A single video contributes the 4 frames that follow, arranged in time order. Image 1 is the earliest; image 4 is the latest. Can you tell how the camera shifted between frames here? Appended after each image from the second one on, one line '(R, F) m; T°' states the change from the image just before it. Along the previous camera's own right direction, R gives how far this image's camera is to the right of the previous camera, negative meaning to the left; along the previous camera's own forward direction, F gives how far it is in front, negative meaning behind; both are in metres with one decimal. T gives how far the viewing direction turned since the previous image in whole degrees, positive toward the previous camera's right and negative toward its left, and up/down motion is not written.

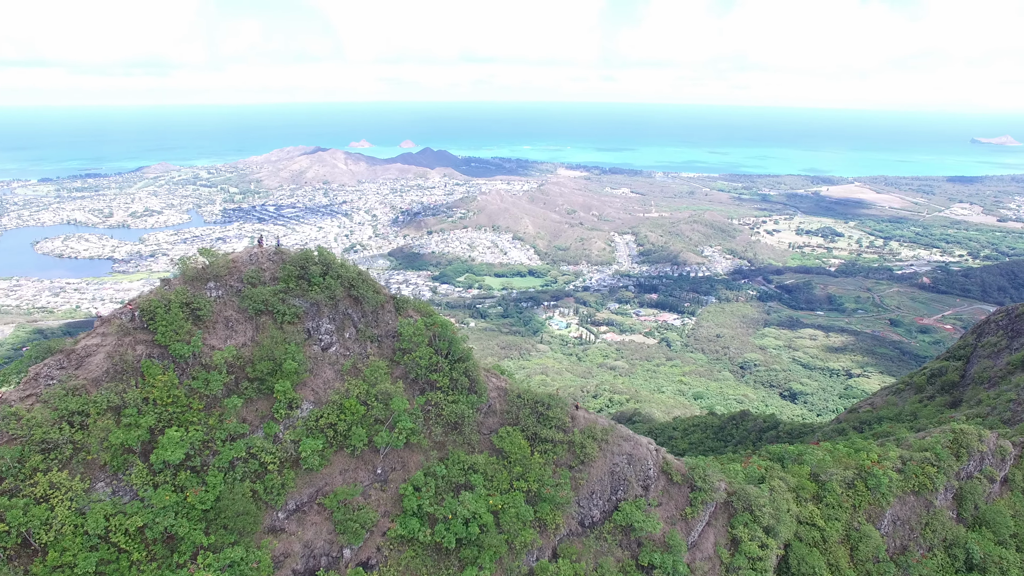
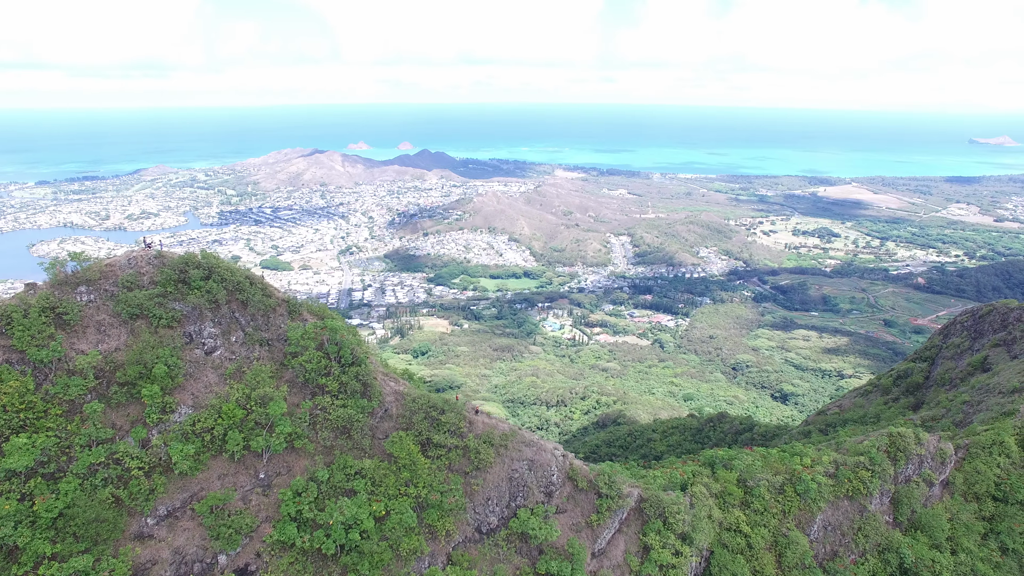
(+2.8, +0.2) m; 0°
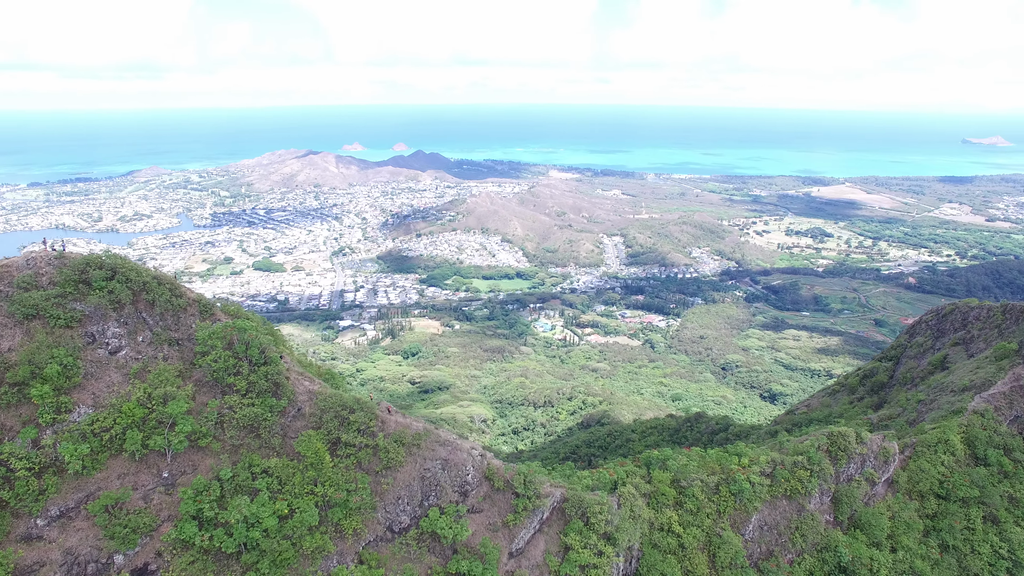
(+2.3, 0.0) m; 0°
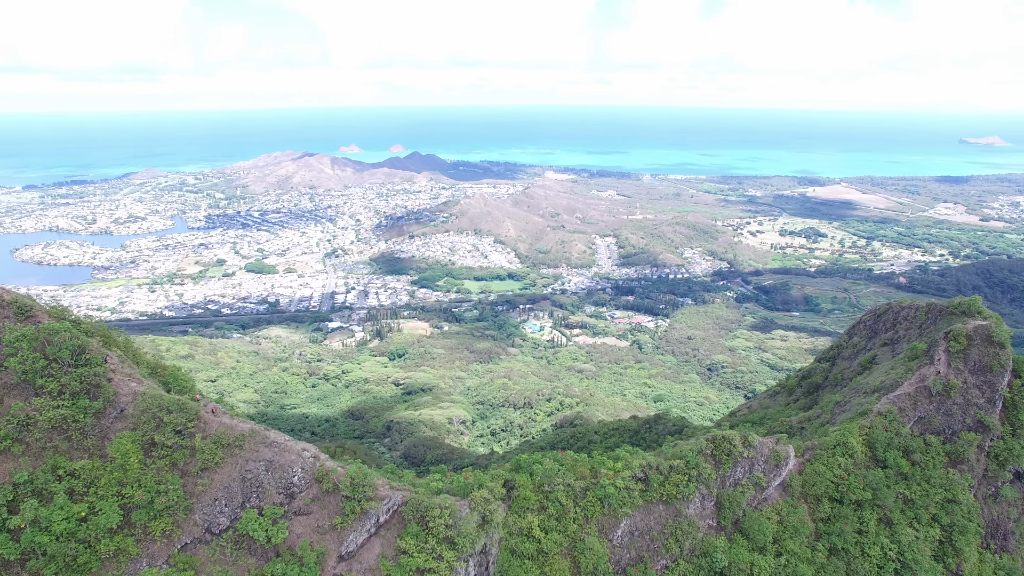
(+4.8, +0.3) m; 0°
